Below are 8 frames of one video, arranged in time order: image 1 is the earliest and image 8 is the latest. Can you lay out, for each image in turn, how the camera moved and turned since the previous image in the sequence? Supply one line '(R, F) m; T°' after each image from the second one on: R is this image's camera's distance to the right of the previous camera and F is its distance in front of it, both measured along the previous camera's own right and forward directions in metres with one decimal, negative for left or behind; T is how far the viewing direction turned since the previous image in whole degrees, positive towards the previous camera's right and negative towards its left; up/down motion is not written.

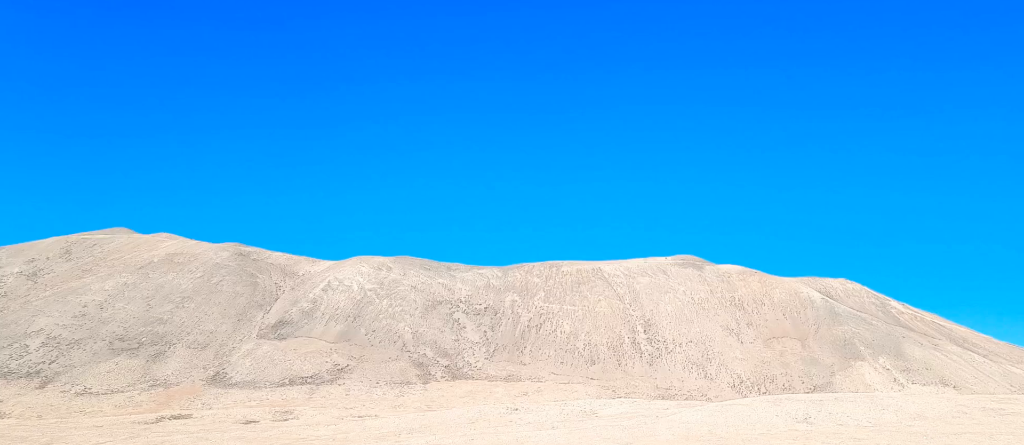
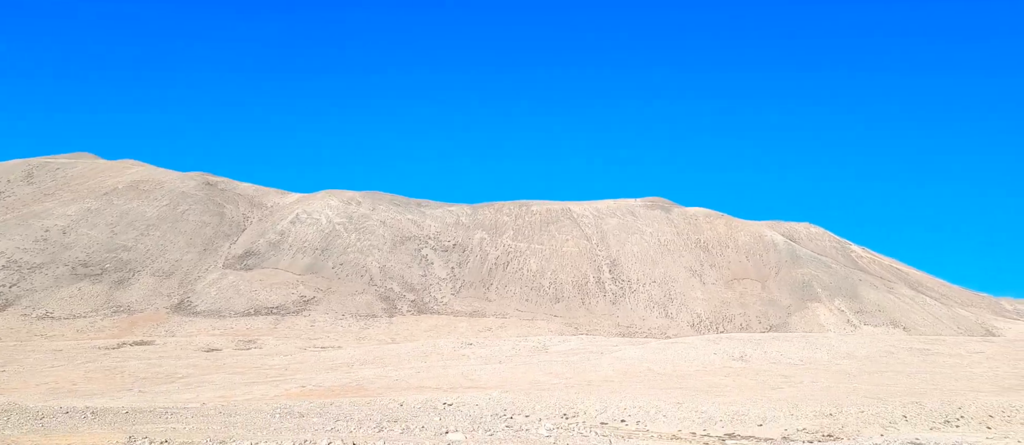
(+1.3, -0.6) m; +2°
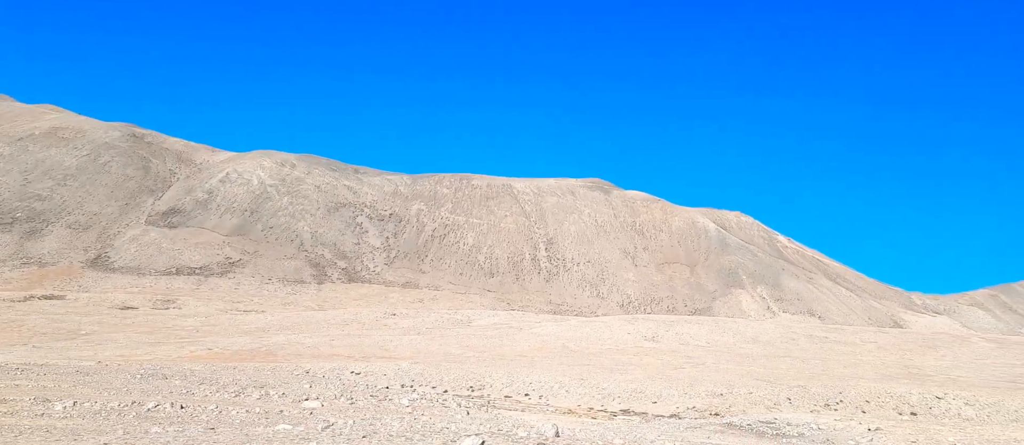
(+1.1, -0.1) m; +4°
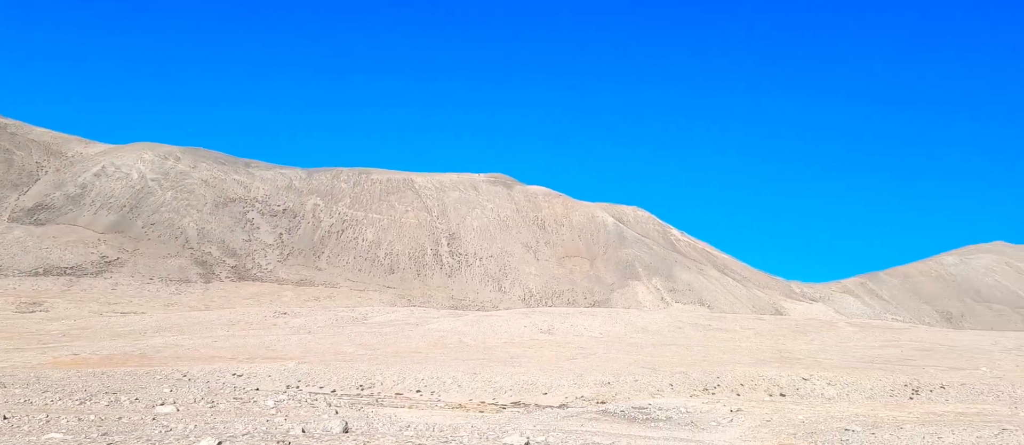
(+0.3, -0.6) m; +7°
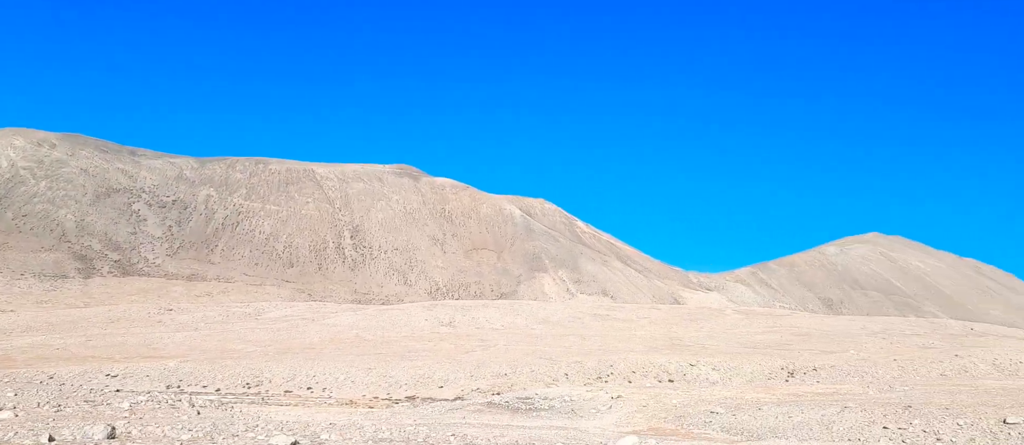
(+0.5, +0.1) m; +6°
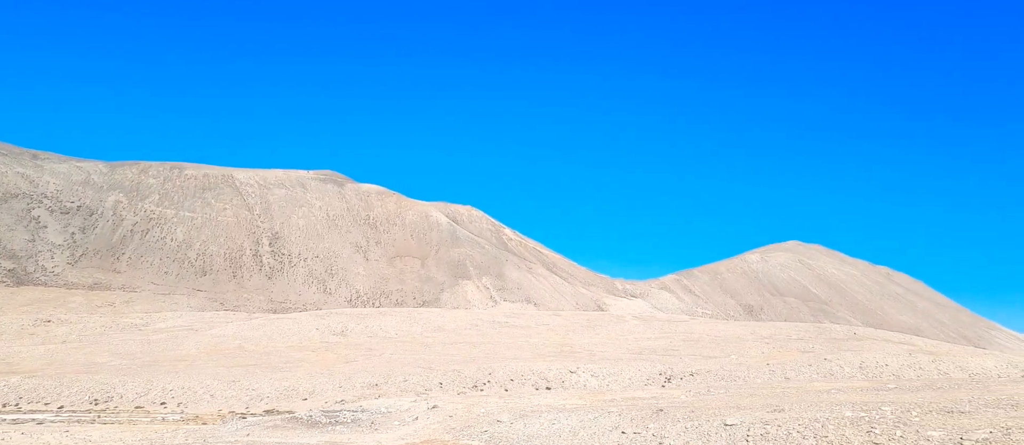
(+2.2, +0.8) m; +4°
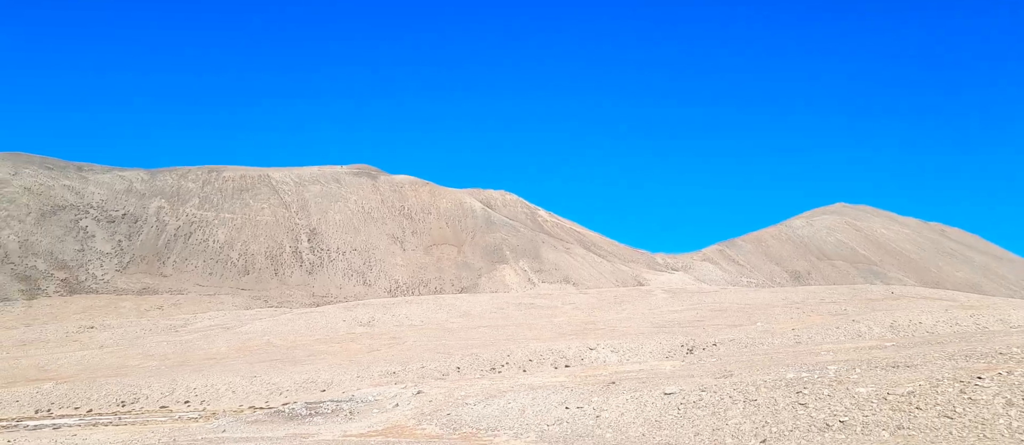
(+1.2, +0.3) m; -3°
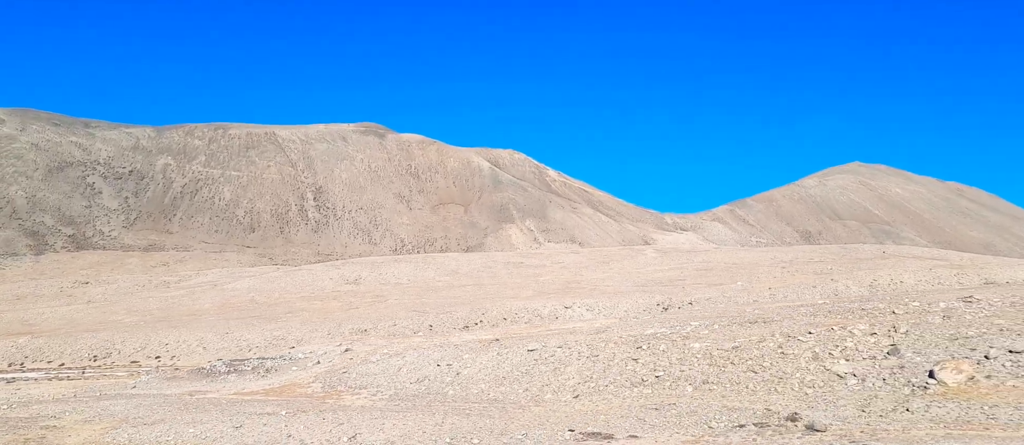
(+1.4, +0.4) m; -1°
